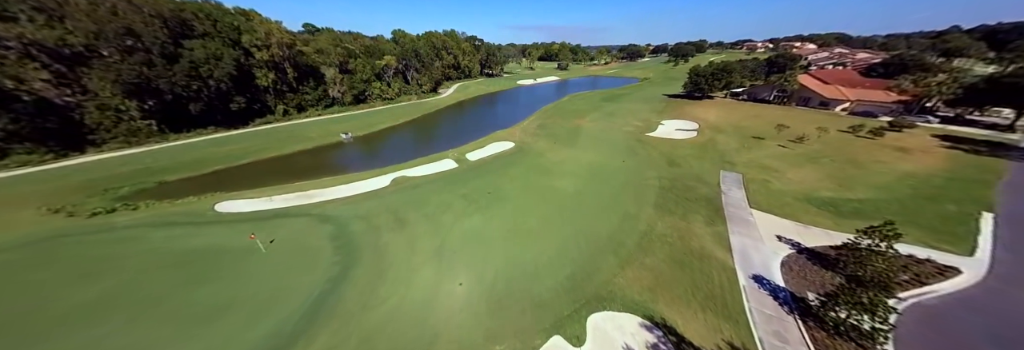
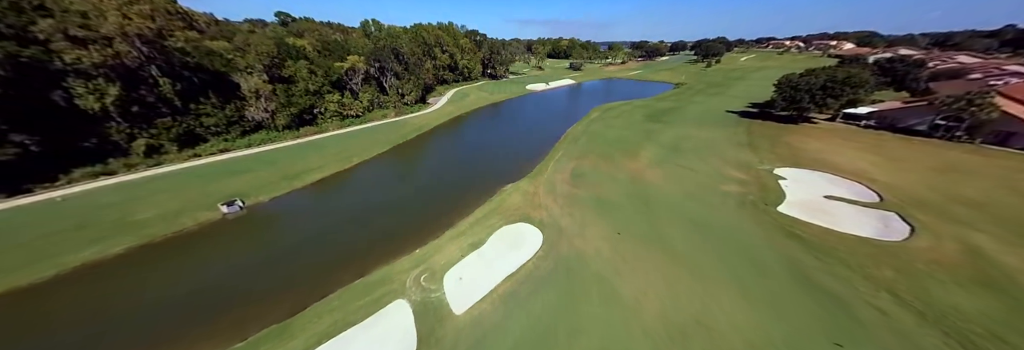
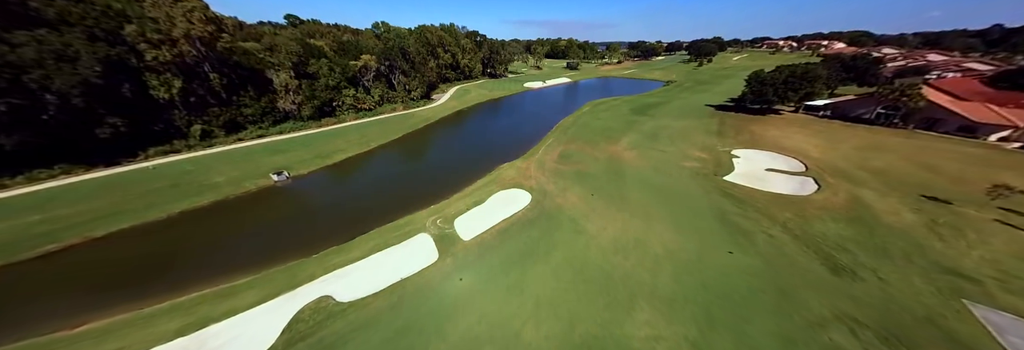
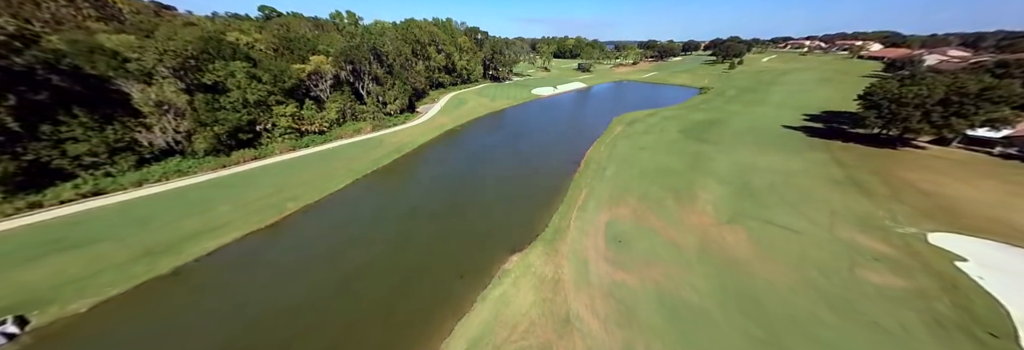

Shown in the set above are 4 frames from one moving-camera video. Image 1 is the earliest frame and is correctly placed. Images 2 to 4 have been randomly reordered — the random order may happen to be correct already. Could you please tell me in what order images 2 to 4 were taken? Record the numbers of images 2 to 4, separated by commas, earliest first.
3, 2, 4
